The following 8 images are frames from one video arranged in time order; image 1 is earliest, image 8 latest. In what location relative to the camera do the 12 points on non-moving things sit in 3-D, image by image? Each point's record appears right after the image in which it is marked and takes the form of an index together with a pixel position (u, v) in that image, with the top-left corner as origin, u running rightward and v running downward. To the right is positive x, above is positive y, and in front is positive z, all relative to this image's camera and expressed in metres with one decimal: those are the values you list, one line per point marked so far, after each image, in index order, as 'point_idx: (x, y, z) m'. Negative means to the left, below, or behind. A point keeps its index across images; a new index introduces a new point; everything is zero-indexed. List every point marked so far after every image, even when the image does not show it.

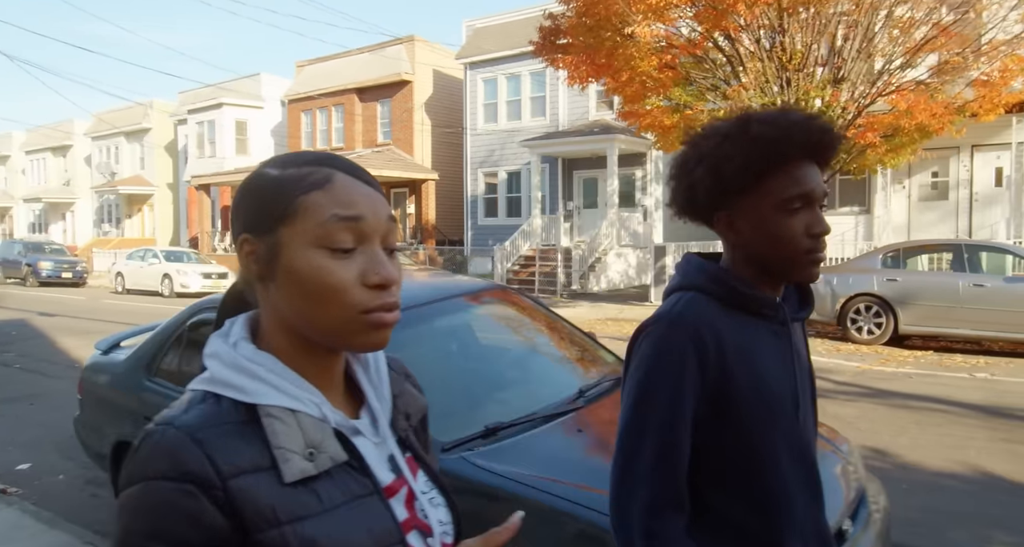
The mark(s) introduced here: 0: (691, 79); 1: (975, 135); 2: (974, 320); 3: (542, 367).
0: (+3.4, +3.5, +13.3) m
1: (+11.3, +3.4, +17.8) m
2: (+6.5, -0.7, +10.3) m
3: (+0.2, -0.6, +4.4) m
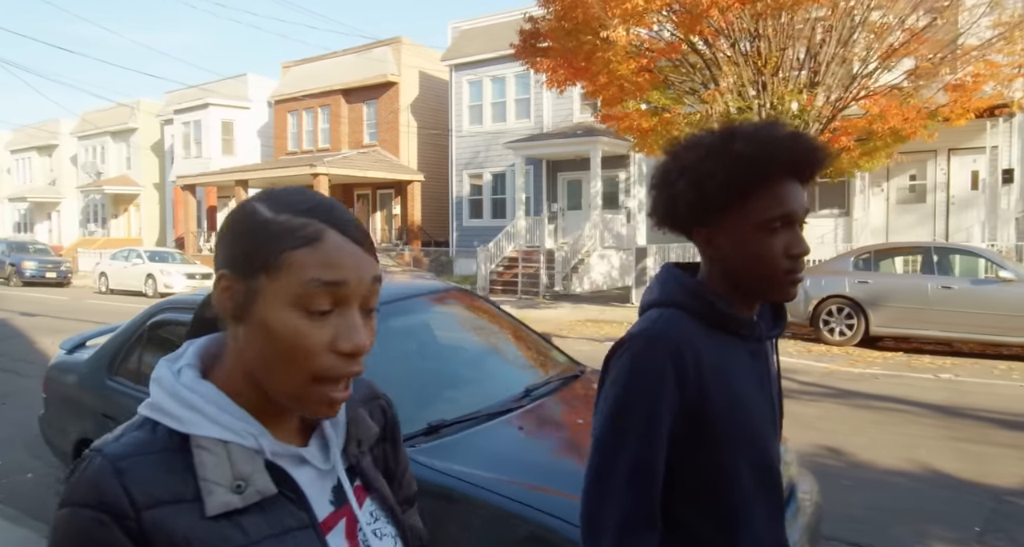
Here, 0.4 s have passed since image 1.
0: (+3.0, +3.5, +13.4) m
1: (+10.9, +3.4, +18.1) m
2: (+6.2, -0.7, +10.4) m
3: (-0.1, -0.6, +4.5) m
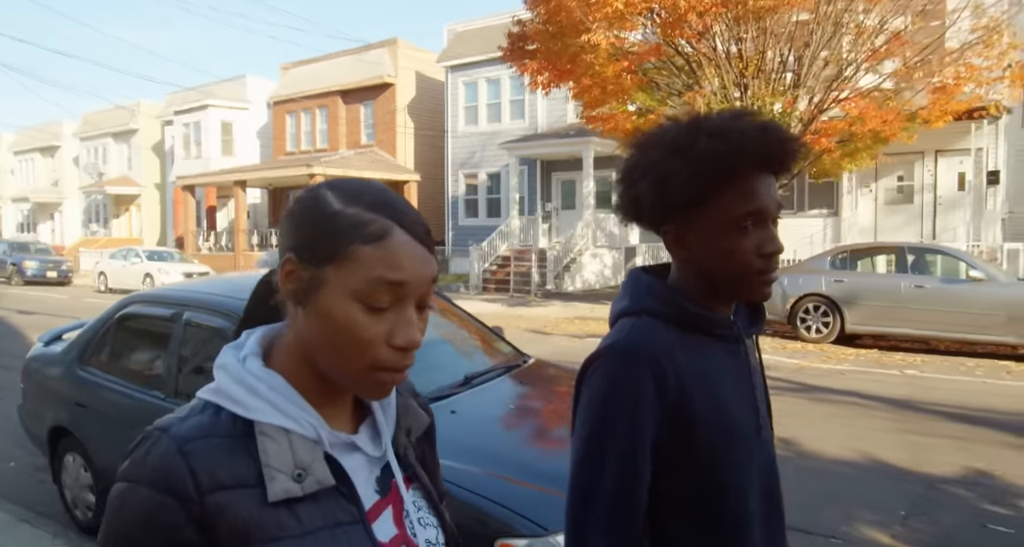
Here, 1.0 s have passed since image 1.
0: (+2.7, +3.5, +13.6) m
1: (+10.7, +3.4, +18.2) m
2: (+5.9, -0.7, +10.6) m
3: (-0.4, -0.6, +4.7) m
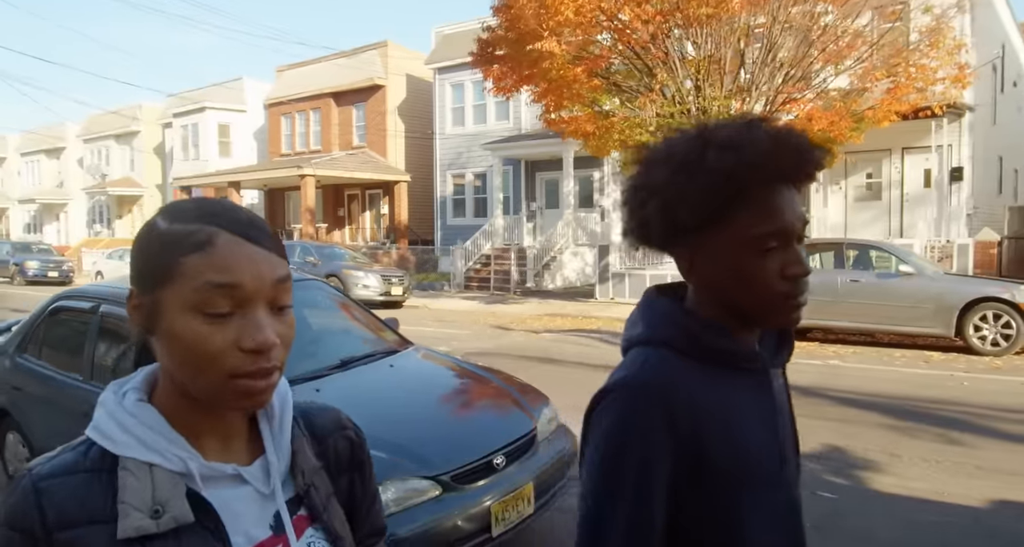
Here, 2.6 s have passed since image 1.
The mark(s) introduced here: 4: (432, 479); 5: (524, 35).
0: (+2.0, +3.6, +14.1) m
1: (+10.0, +3.5, +18.6) m
2: (+5.2, -0.6, +11.1) m
3: (-1.2, -0.5, +5.2) m
4: (-0.4, -1.0, +3.8) m
5: (+0.2, +4.5, +13.7) m
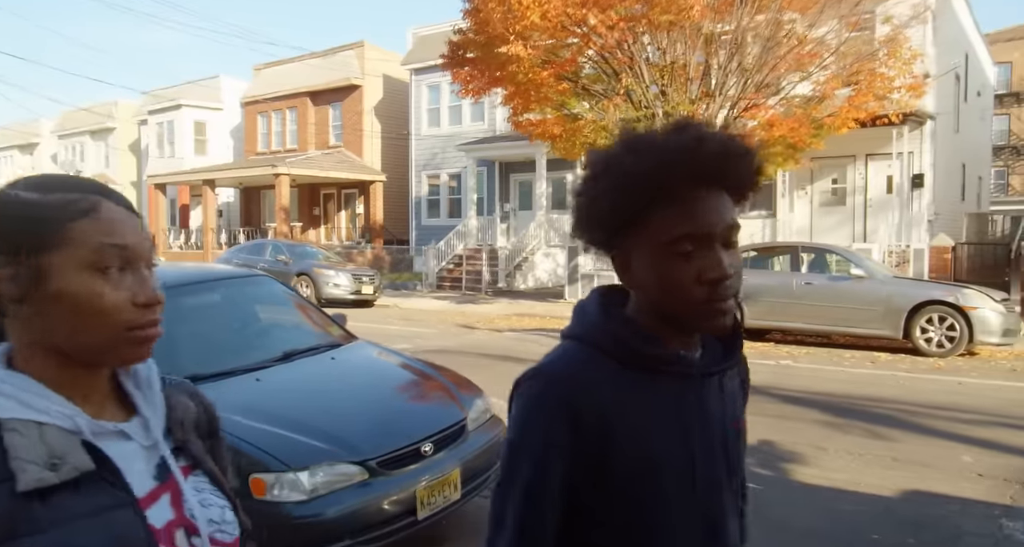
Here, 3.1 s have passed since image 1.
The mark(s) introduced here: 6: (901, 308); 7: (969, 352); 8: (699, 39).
0: (+1.4, +3.6, +14.3) m
1: (+9.3, +3.4, +19.0) m
2: (+4.6, -0.6, +11.4) m
3: (-1.7, -0.5, +5.4) m
4: (-0.8, -1.0, +3.9) m
5: (-0.4, +4.5, +13.8) m
6: (+5.6, -0.5, +10.6) m
7: (+6.7, -1.2, +10.7) m
8: (+3.4, +4.3, +13.3) m
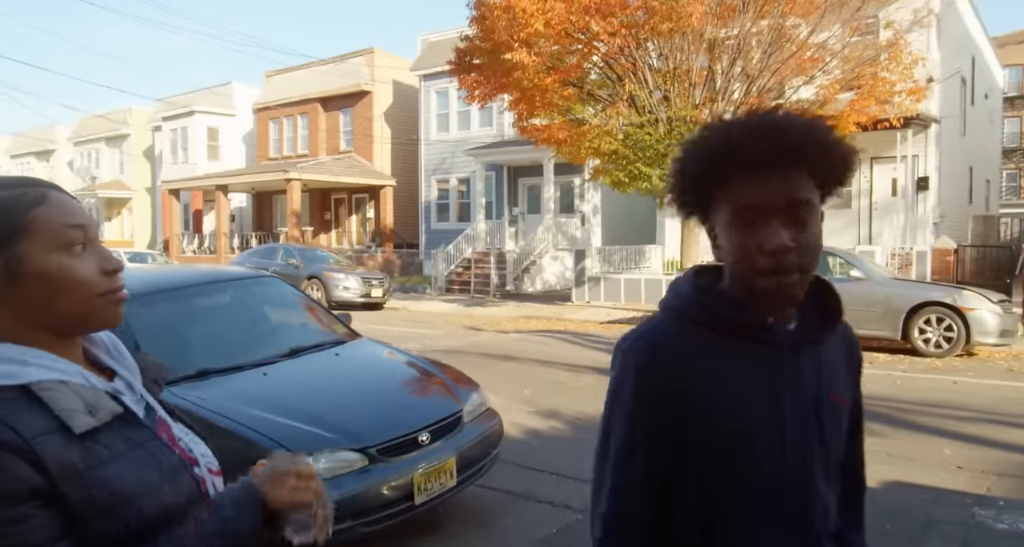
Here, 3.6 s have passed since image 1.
0: (+1.5, +3.5, +14.6) m
1: (+9.5, +3.3, +19.2) m
2: (+4.7, -0.7, +11.5) m
3: (-1.7, -0.5, +5.6) m
4: (-0.9, -1.0, +4.2) m
5: (-0.3, +4.4, +14.1) m
6: (+5.7, -0.5, +10.7) m
7: (+6.8, -1.2, +10.8) m
8: (+3.5, +4.2, +13.5) m
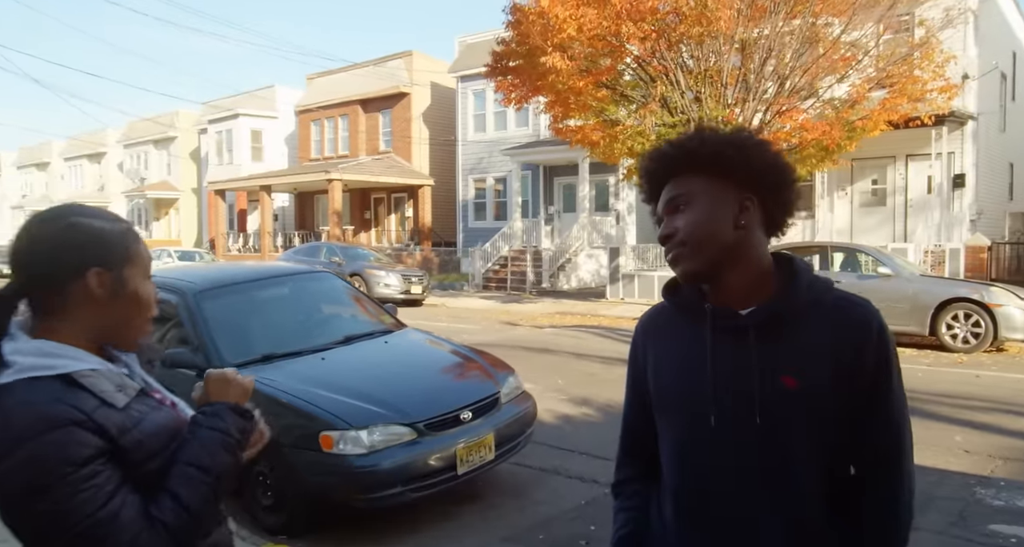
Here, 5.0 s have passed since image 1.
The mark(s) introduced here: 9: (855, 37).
0: (+2.2, +3.6, +14.9) m
1: (+10.4, +3.4, +19.1) m
2: (+5.2, -0.6, +11.8) m
3: (-1.4, -0.5, +6.2) m
4: (-0.7, -1.0, +4.7) m
5: (+0.4, +4.5, +14.6) m
6: (+6.2, -0.5, +10.9) m
7: (+7.3, -1.1, +11.0) m
8: (+4.2, +4.3, +13.8) m
9: (+6.7, +4.6, +14.2) m
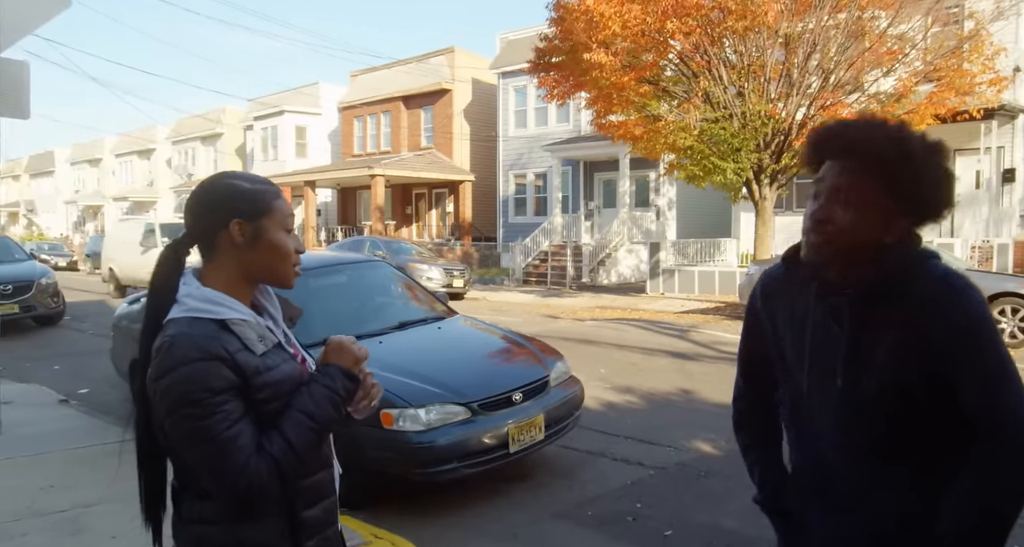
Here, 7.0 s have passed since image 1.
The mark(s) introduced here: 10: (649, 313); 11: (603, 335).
0: (+3.1, +3.7, +15.0) m
1: (+11.5, +3.5, +18.8) m
2: (+5.9, -0.5, +11.7) m
3: (-1.0, -0.4, +6.5) m
4: (-0.3, -0.9, +5.0) m
5: (+1.3, +4.6, +14.8) m
6: (+6.8, -0.4, +10.8) m
7: (+7.9, -1.1, +10.8) m
8: (+5.0, +4.4, +13.8) m
9: (+7.5, +4.7, +14.0) m
10: (+3.1, -0.9, +16.3) m
11: (+1.5, -1.0, +12.0) m
